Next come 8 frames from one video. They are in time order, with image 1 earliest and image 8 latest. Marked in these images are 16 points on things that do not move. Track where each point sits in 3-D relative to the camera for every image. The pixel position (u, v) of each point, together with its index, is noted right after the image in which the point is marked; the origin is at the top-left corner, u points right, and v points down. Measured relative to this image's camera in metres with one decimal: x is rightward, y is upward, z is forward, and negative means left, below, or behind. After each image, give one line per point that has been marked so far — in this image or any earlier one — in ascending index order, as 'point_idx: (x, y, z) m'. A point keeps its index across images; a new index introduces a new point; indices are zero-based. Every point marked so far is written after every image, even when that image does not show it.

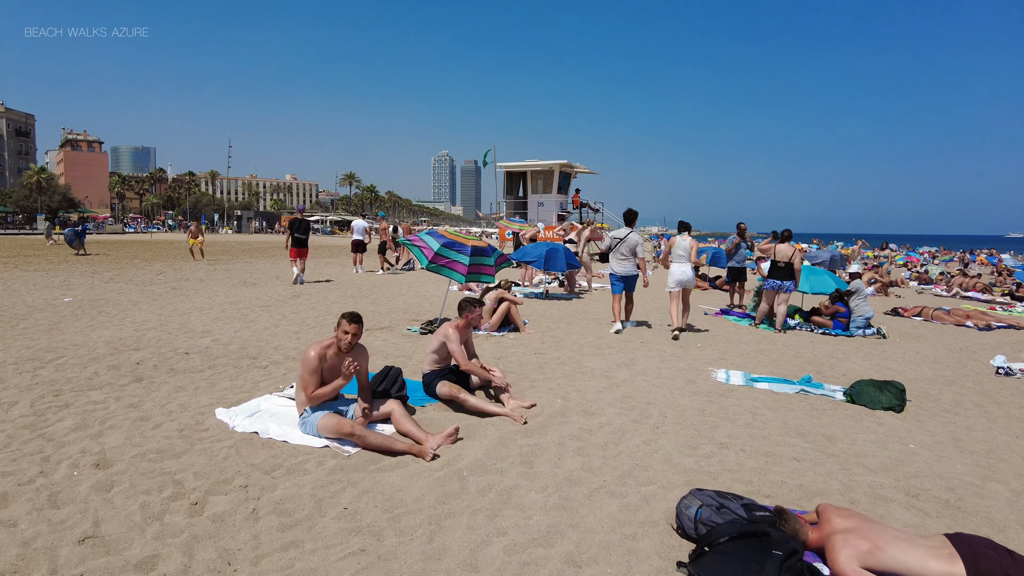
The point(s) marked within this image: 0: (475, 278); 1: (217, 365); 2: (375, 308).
0: (-0.6, +0.2, +8.4) m
1: (-2.8, -0.7, +6.2) m
2: (-2.1, -0.4, +10.2) m
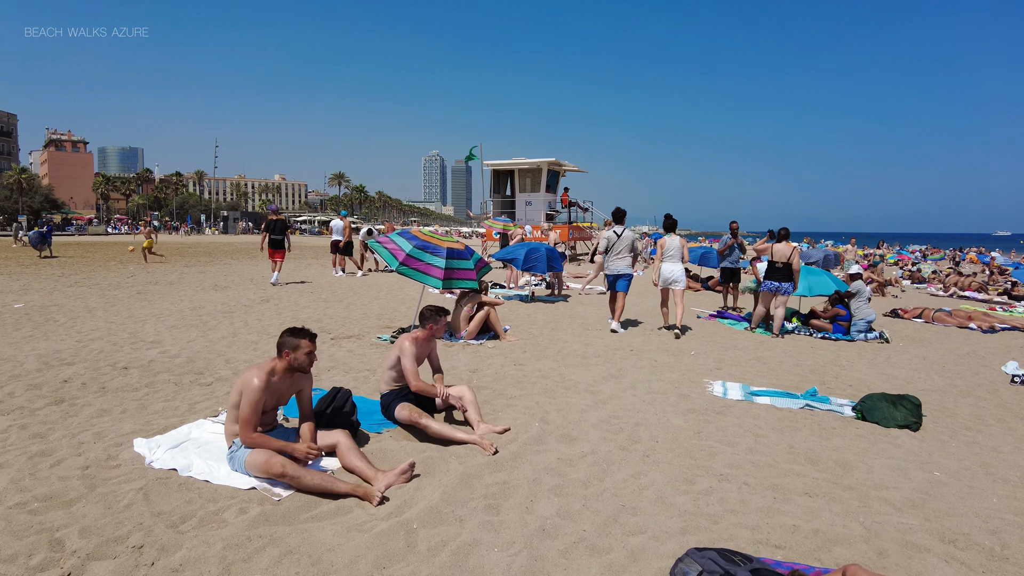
0: (-0.8, +0.1, +7.8) m
1: (-3.0, -0.8, +5.5) m
2: (-2.4, -0.4, +9.6) m
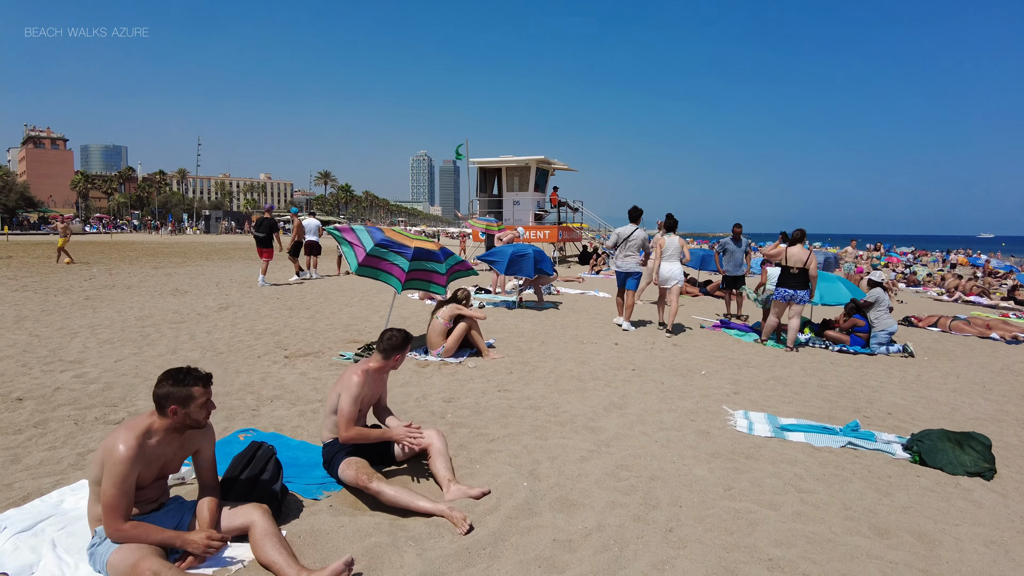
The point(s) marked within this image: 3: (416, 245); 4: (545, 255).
0: (-1.0, 0.0, +6.7) m
1: (-3.2, -0.9, +4.4) m
2: (-2.6, -0.5, +8.5) m
3: (-1.0, +0.4, +6.7) m
4: (+0.6, +0.5, +10.8) m
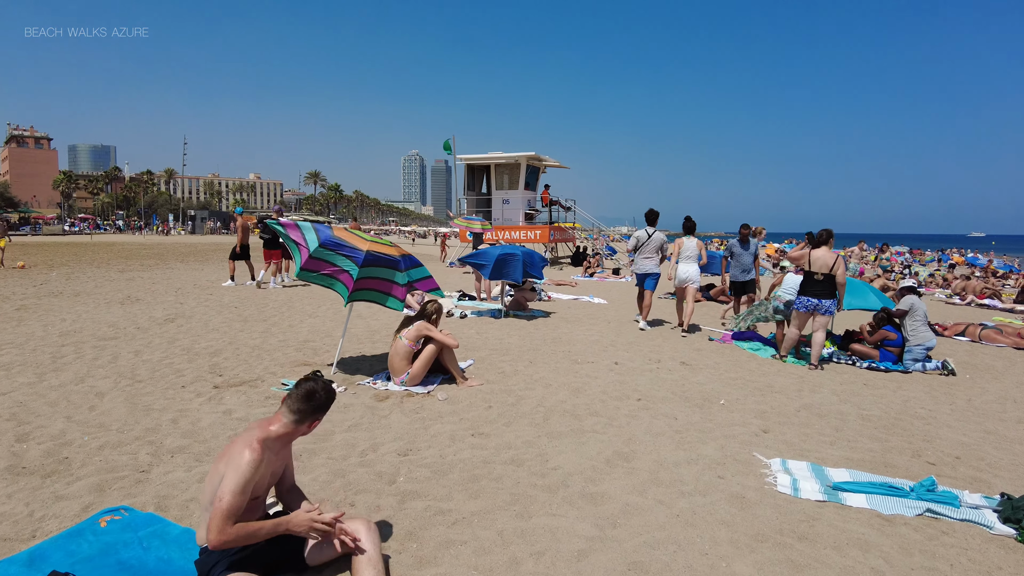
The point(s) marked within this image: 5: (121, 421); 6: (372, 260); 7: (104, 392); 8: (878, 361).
0: (-1.1, -0.1, +5.6) m
1: (-3.3, -1.0, +3.2) m
2: (-2.8, -0.7, +7.3) m
3: (-1.1, +0.3, +5.5) m
4: (+0.4, +0.4, +9.6) m
5: (-2.7, -0.9, +4.5) m
6: (-1.1, +0.2, +5.5) m
7: (-3.3, -0.8, +5.3) m
8: (+4.5, -0.9, +8.0) m
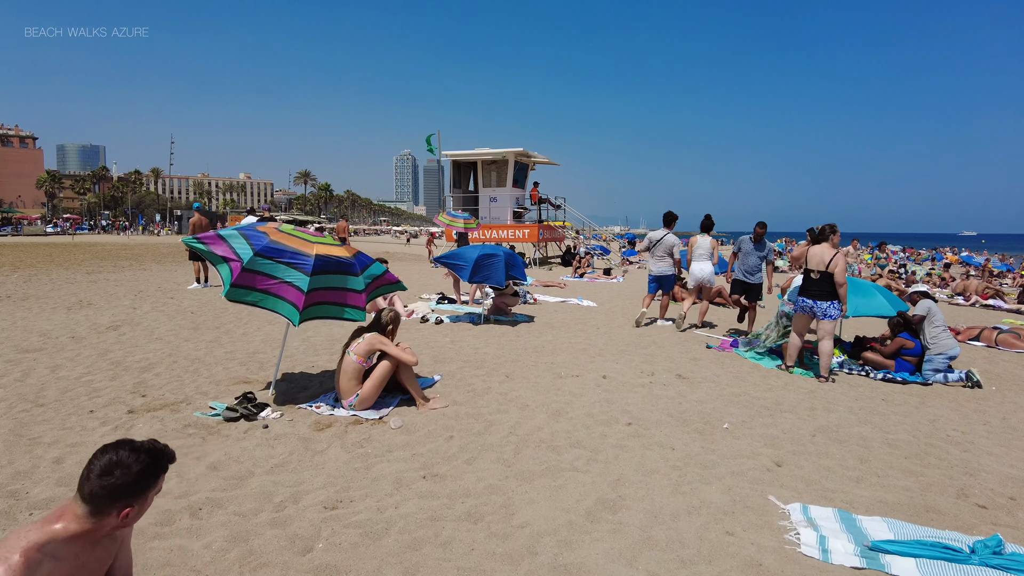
0: (-1.4, -0.2, +4.7) m
1: (-3.5, -1.1, +2.4) m
2: (-3.1, -0.7, +6.4) m
3: (-1.4, +0.3, +4.7) m
4: (+0.1, +0.4, +8.8) m
5: (-3.0, -1.0, +3.7) m
6: (-1.4, +0.1, +4.7) m
7: (-3.5, -0.9, +4.4) m
8: (+4.3, -0.9, +7.2) m
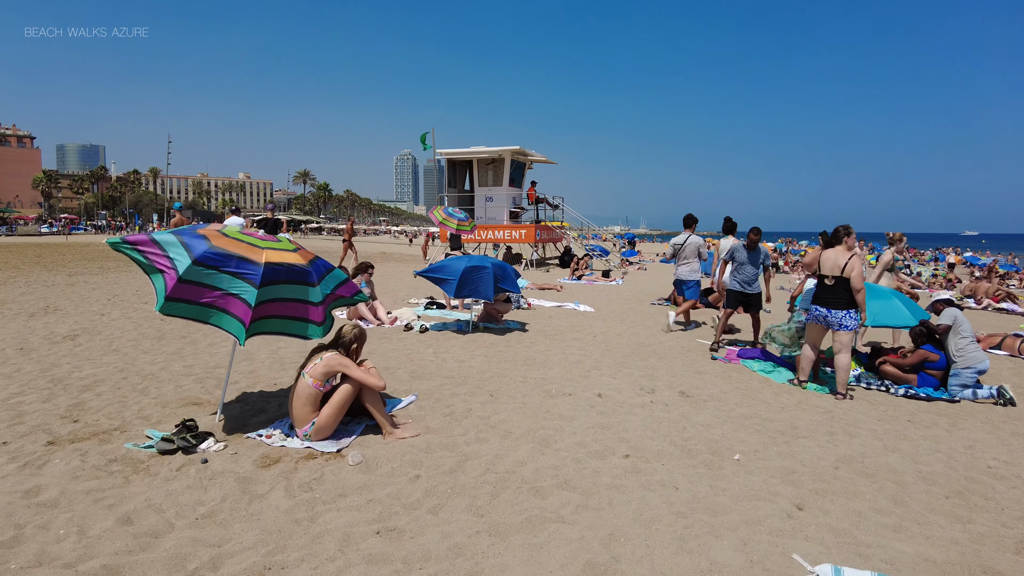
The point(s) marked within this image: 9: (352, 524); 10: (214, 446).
0: (-1.5, -0.2, +4.1) m
1: (-3.6, -1.2, +1.8) m
2: (-3.2, -0.8, +5.8) m
3: (-1.5, +0.2, +4.1) m
4: (0.0, +0.3, +8.2) m
5: (-3.1, -1.1, +3.1) m
6: (-1.5, +0.1, +4.0) m
7: (-3.7, -1.0, +3.8) m
8: (+4.1, -1.0, +6.6) m
9: (-0.7, -1.1, +3.0) m
10: (-1.8, -1.0, +4.0) m
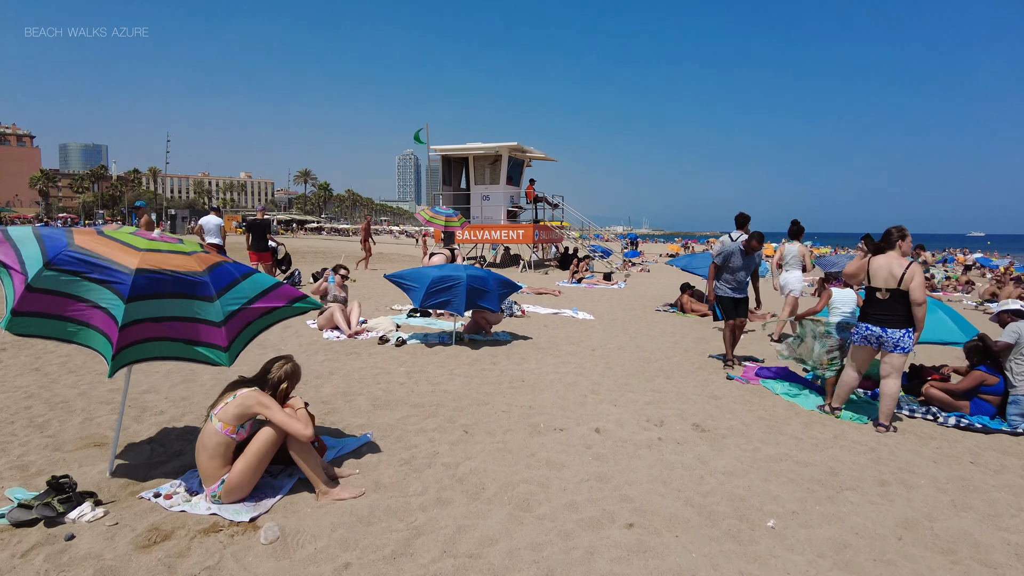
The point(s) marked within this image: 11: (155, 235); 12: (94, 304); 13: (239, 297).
0: (-1.7, -0.3, +3.2) m
1: (-3.8, -1.2, +0.8) m
2: (-3.3, -0.9, +4.9) m
3: (-1.7, +0.1, +3.1) m
4: (-0.2, +0.2, +7.2) m
5: (-3.3, -1.1, +2.1) m
6: (-1.6, 0.0, +3.1) m
7: (-3.8, -1.1, +2.9) m
8: (+4.0, -1.1, +5.6) m
9: (-0.9, -1.2, +2.1) m
10: (-2.0, -1.1, +3.1) m
11: (-1.8, +0.3, +3.3) m
12: (-1.9, -0.1, +3.0) m
13: (-1.4, -0.1, +3.4) m
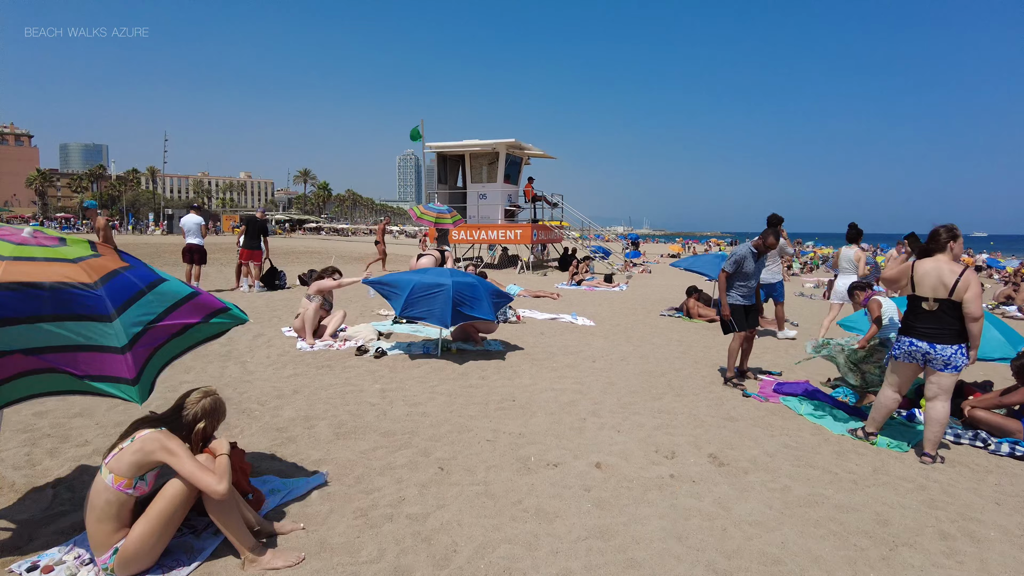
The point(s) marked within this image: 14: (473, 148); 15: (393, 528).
0: (-1.8, -0.4, +2.4) m
1: (-3.9, -1.3, +0.1) m
2: (-3.4, -0.9, +4.2) m
3: (-1.8, 0.0, +2.4) m
4: (-0.3, +0.1, +6.5) m
5: (-3.4, -1.2, +1.4) m
6: (-1.7, -0.1, +2.4) m
7: (-3.9, -1.1, +2.1) m
8: (+3.9, -1.2, +4.9) m
9: (-1.0, -1.2, +1.4) m
10: (-2.1, -1.1, +2.3) m
11: (-1.9, +0.2, +2.6) m
12: (-2.0, -0.2, +2.3) m
13: (-1.5, -0.1, +2.7) m
14: (-1.2, +4.3, +19.8) m
15: (-0.5, -1.1, +3.0) m
